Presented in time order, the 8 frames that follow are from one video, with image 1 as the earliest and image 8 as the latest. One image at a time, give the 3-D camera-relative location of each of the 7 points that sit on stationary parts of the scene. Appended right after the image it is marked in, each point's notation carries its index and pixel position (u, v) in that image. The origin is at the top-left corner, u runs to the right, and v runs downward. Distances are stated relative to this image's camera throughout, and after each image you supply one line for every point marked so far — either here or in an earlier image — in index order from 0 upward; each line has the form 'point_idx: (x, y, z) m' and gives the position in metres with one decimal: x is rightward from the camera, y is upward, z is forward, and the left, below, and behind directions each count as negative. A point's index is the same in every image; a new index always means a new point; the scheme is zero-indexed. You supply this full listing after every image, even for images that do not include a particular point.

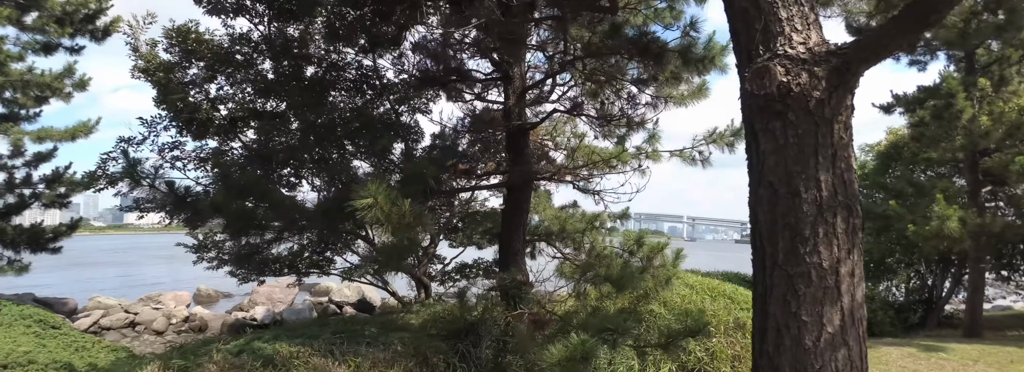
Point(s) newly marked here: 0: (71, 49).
0: (-6.4, +2.0, +7.1) m
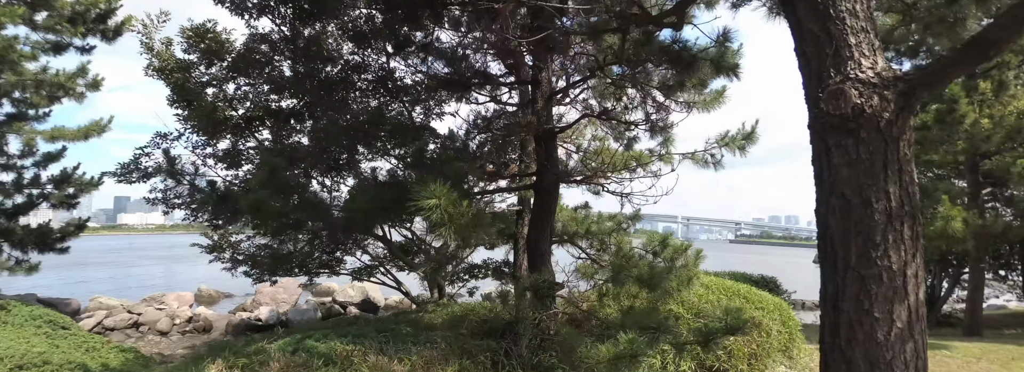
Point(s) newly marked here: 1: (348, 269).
0: (-6.2, +2.0, +7.1) m
1: (-2.6, -1.3, +7.8) m
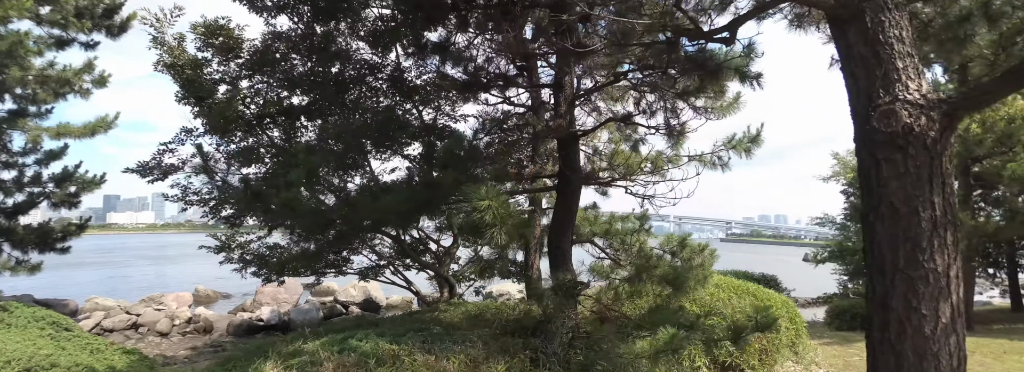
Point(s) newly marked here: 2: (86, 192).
0: (-6.1, +2.0, +7.0) m
1: (-2.5, -1.3, +7.8) m
2: (-6.6, -0.1, +7.6) m
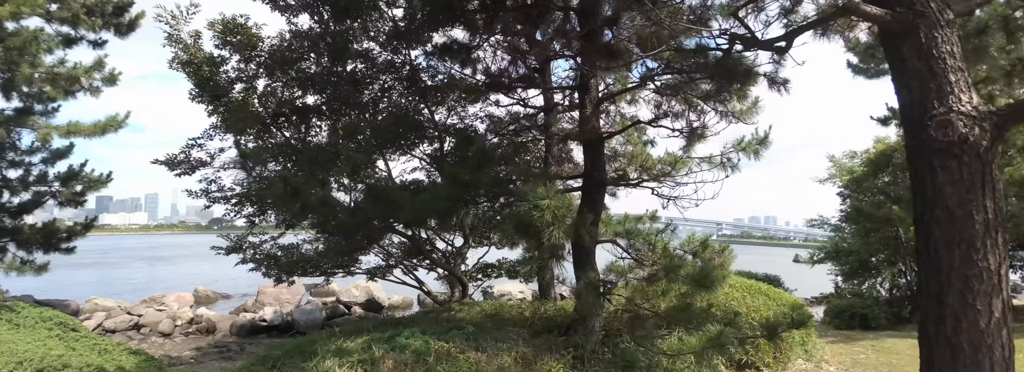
0: (-5.9, +2.1, +6.9) m
1: (-2.4, -1.3, +7.8) m
2: (-6.5, -0.1, +7.5) m
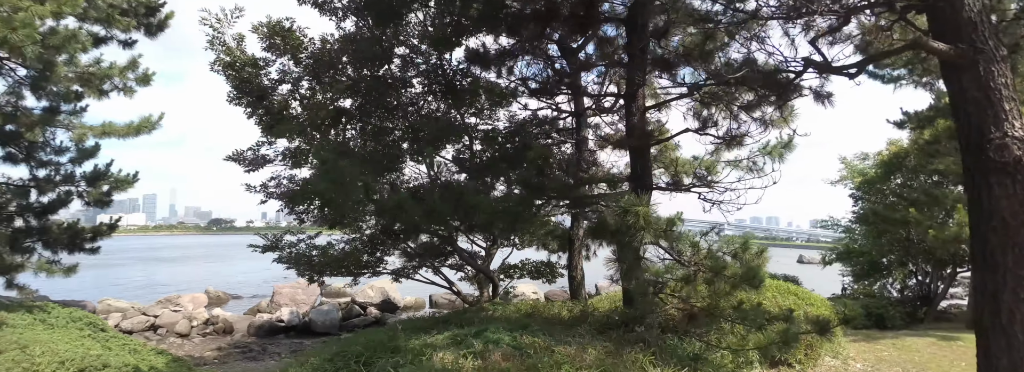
0: (-5.5, +2.1, +7.0) m
1: (-2.0, -1.3, +7.9) m
2: (-6.1, -0.1, +7.5) m
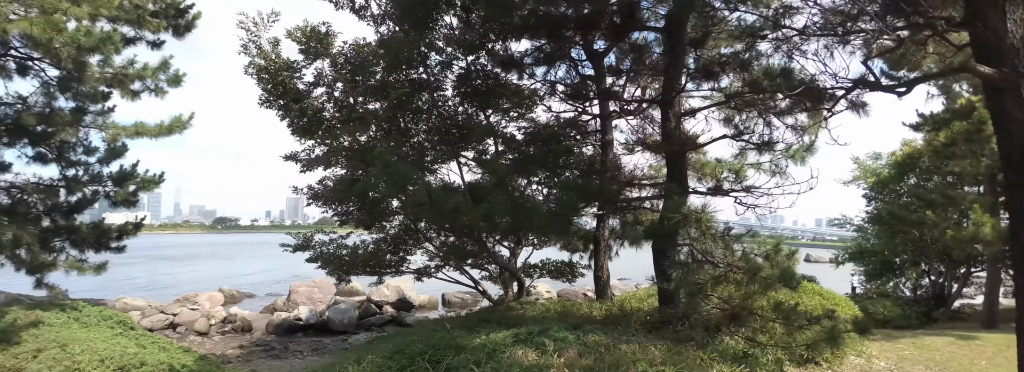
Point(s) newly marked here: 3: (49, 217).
0: (-5.1, +2.1, +7.0) m
1: (-1.7, -1.3, +8.0) m
2: (-5.7, -0.1, +7.5) m
3: (-6.5, -0.4, +6.8) m
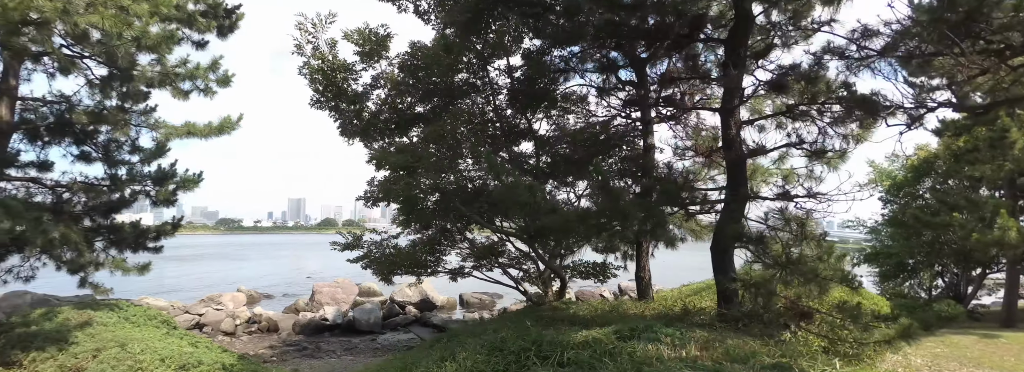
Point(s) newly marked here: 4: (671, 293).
0: (-4.5, +2.1, +7.0) m
1: (-1.1, -1.4, +8.1) m
2: (-5.1, -0.1, +7.5) m
3: (-5.9, -0.4, +6.8) m
4: (+2.3, -1.6, +7.1) m
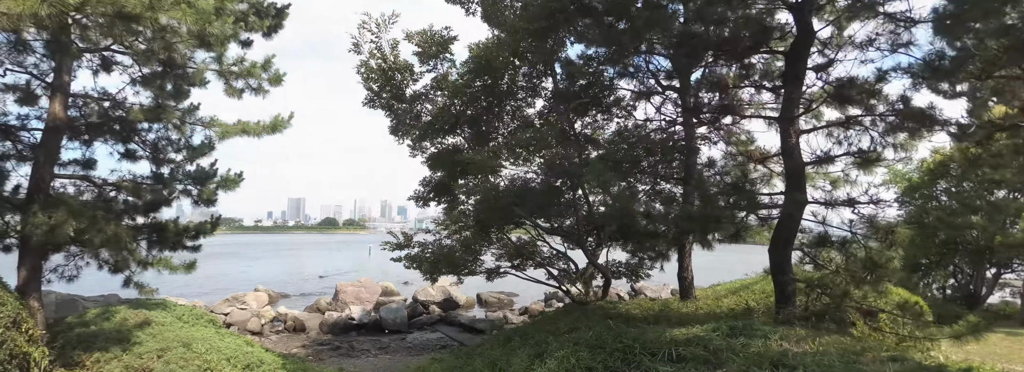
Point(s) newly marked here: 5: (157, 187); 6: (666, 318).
0: (-3.8, +2.1, +7.0) m
1: (-0.5, -1.4, +8.2) m
2: (-4.4, 0.0, +7.5) m
3: (-5.2, -0.4, +6.7) m
4: (+3.0, -1.6, +7.3) m
5: (-5.0, 0.0, +6.8) m
6: (+1.5, -1.3, +4.8) m
